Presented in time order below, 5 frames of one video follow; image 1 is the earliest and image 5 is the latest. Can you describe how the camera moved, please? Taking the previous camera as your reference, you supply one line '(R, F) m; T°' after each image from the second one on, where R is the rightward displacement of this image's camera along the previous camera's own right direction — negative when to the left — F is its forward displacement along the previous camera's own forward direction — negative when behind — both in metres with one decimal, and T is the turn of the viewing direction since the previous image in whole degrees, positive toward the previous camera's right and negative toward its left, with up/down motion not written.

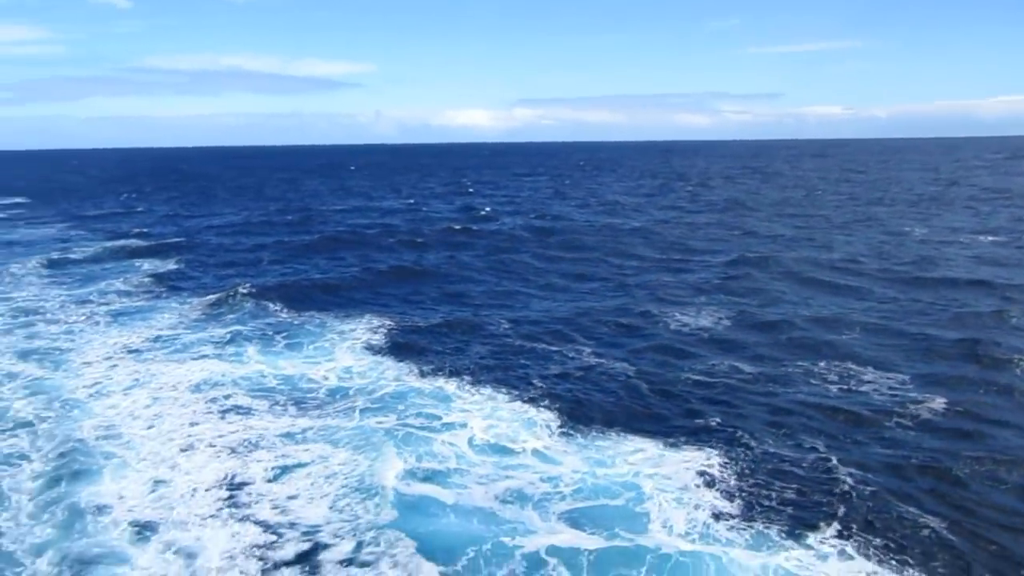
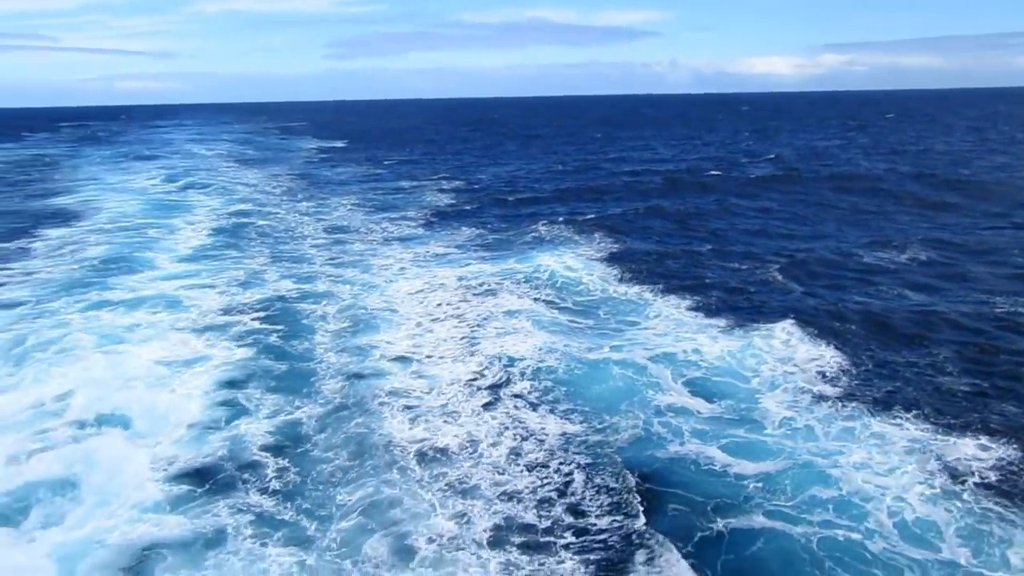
(+1.8, -2.9) m; -18°
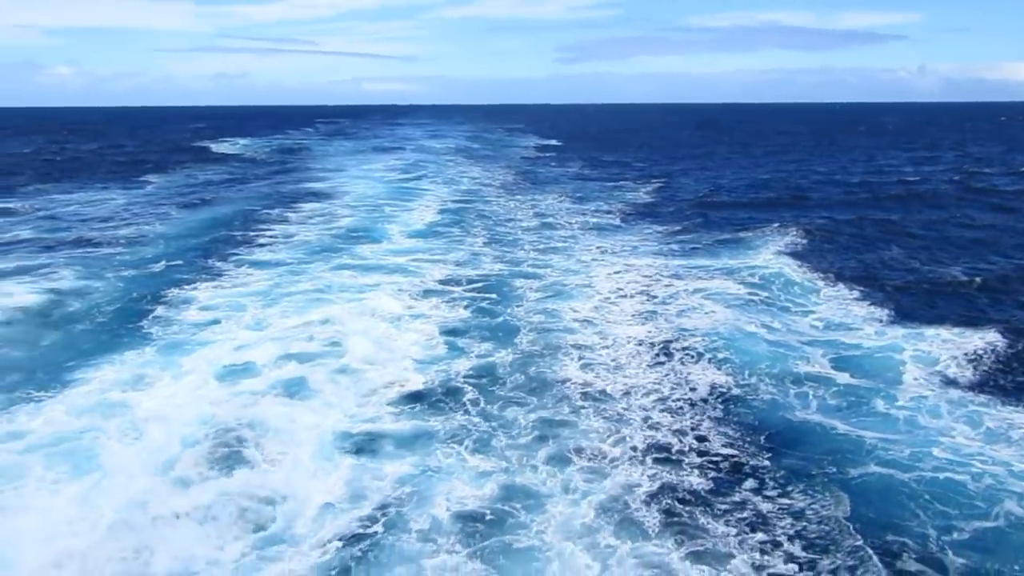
(+0.7, -2.0) m; -14°
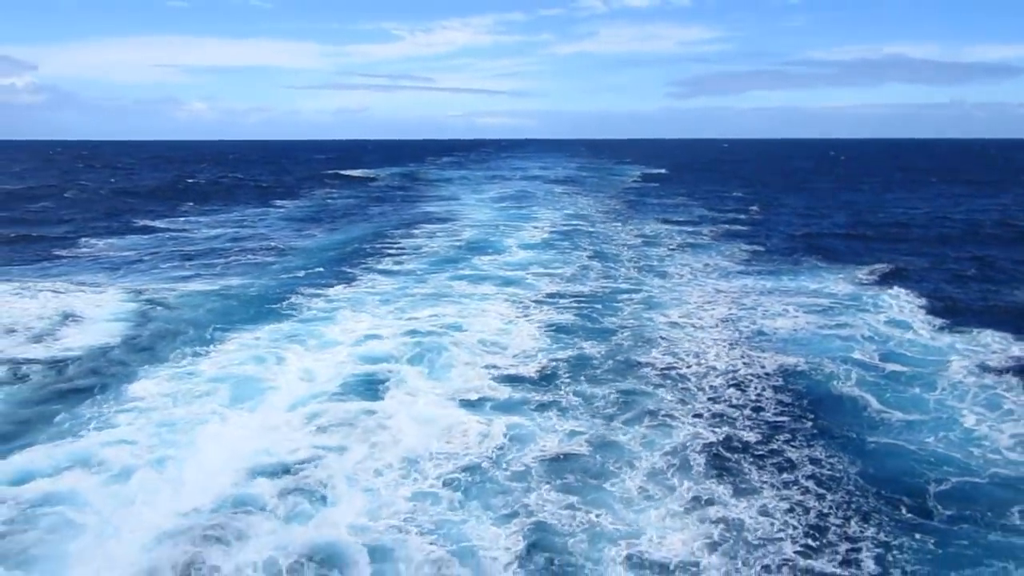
(+0.3, -2.5) m; -7°
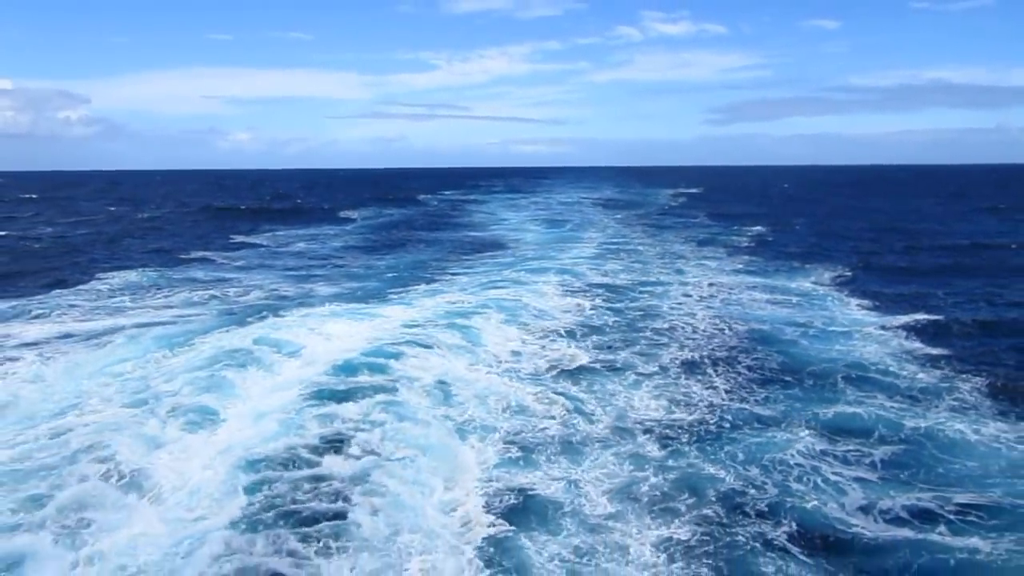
(+0.1, -5.5) m; -2°
